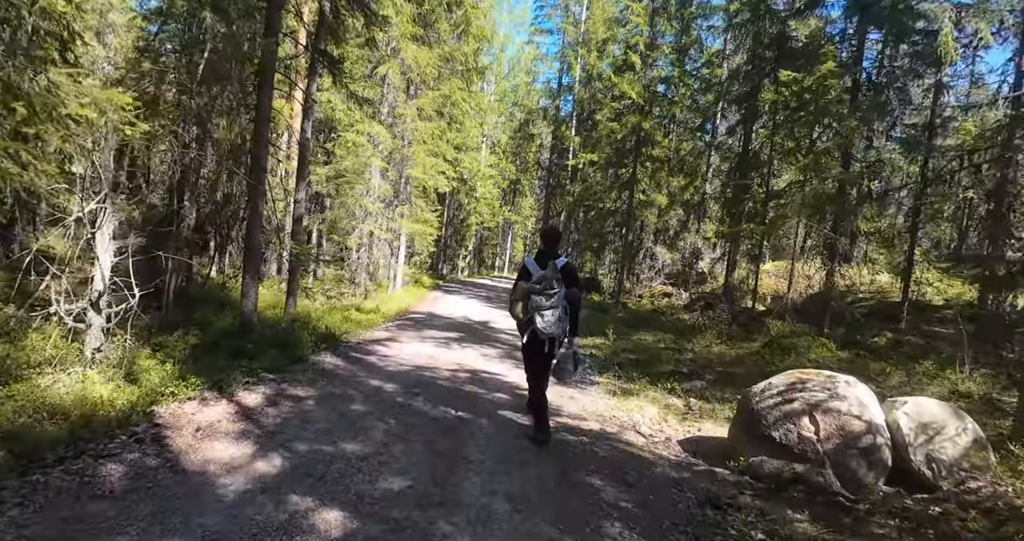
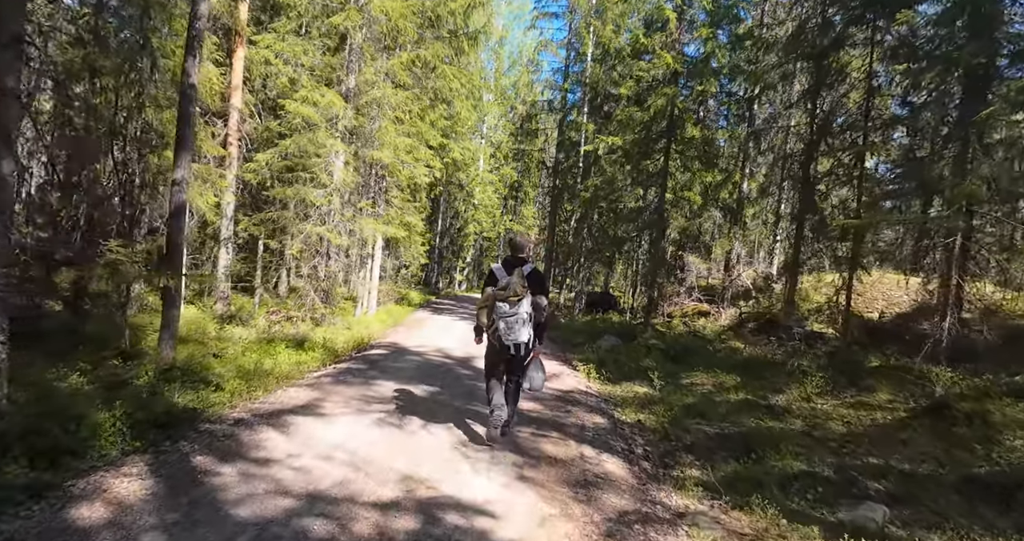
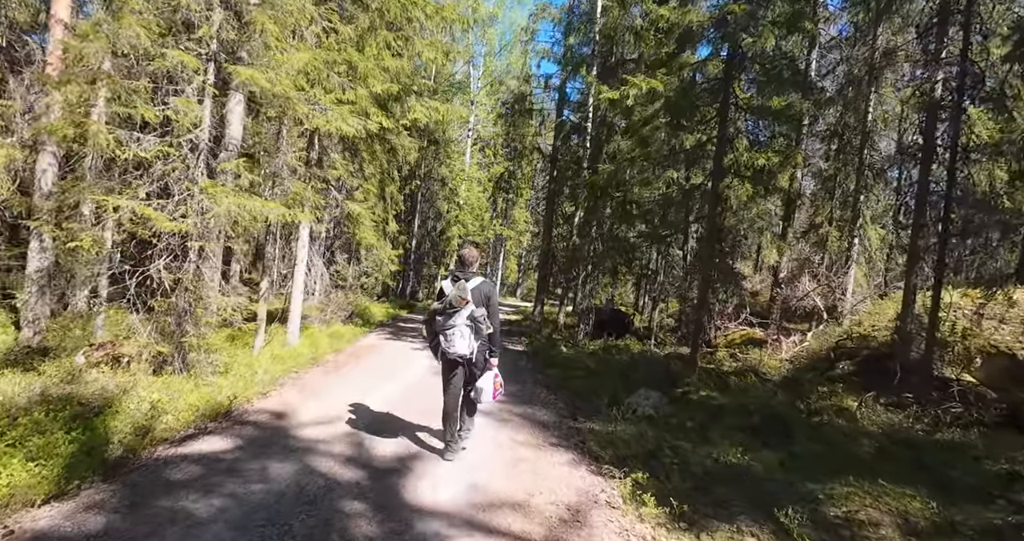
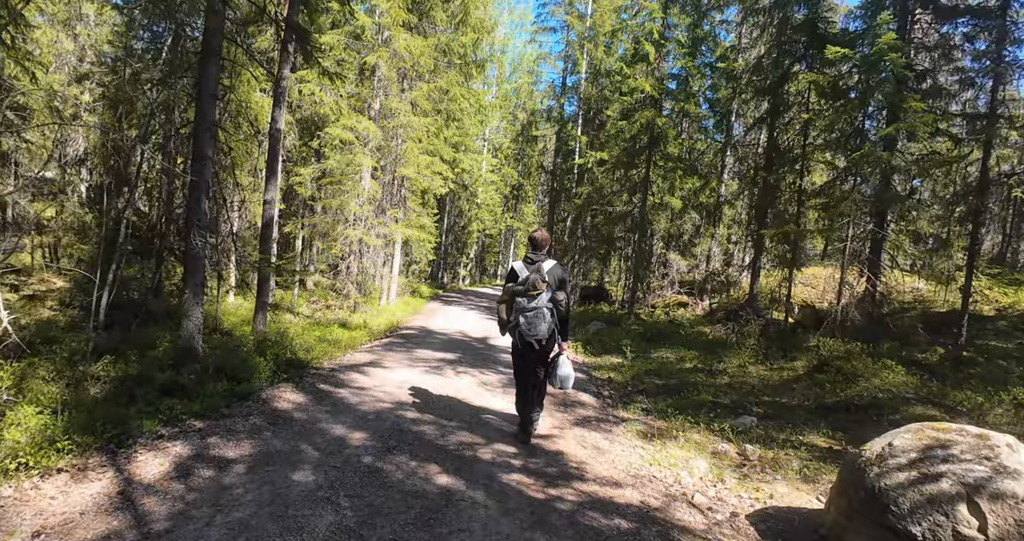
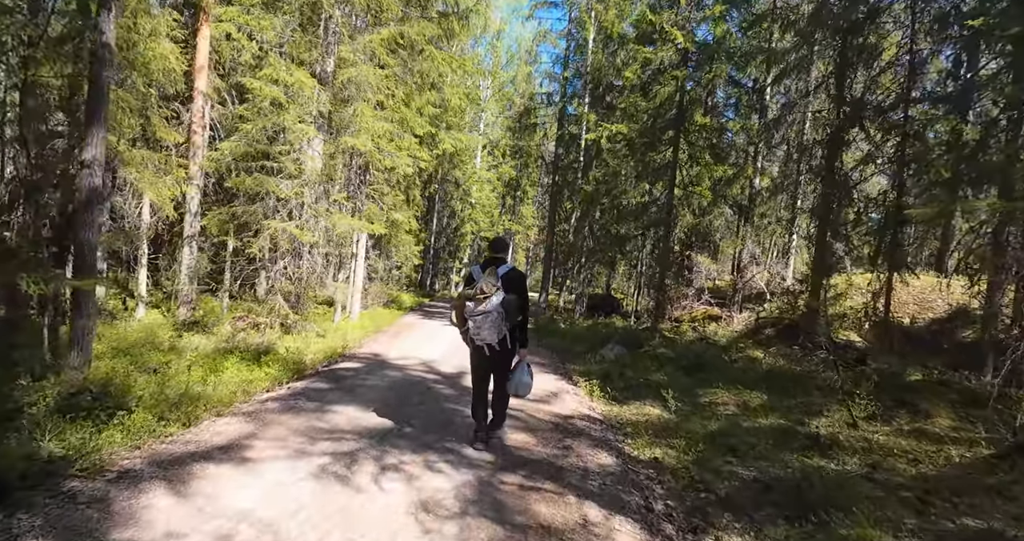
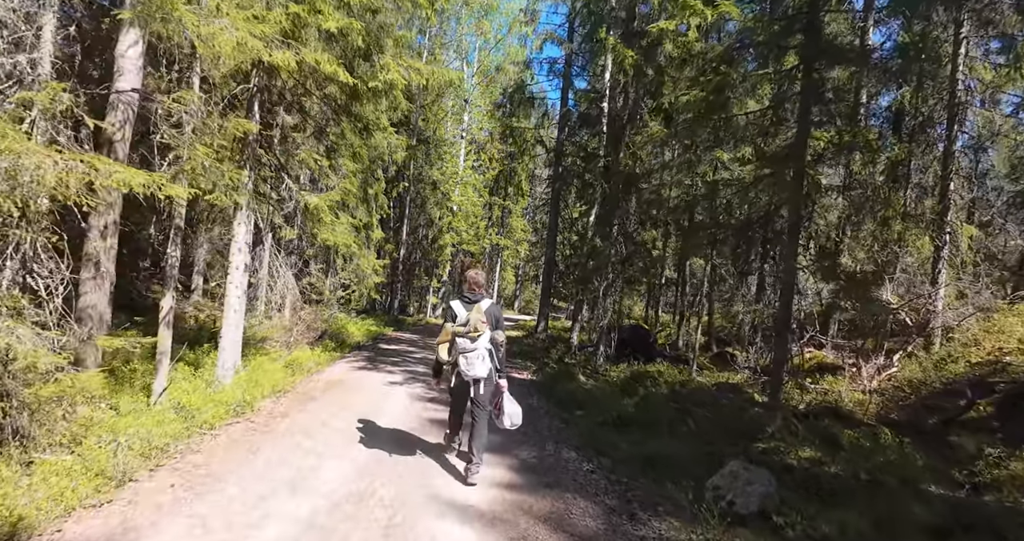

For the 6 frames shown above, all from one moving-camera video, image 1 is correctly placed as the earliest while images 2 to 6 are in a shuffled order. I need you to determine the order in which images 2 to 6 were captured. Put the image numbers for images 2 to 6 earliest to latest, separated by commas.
4, 2, 5, 3, 6
